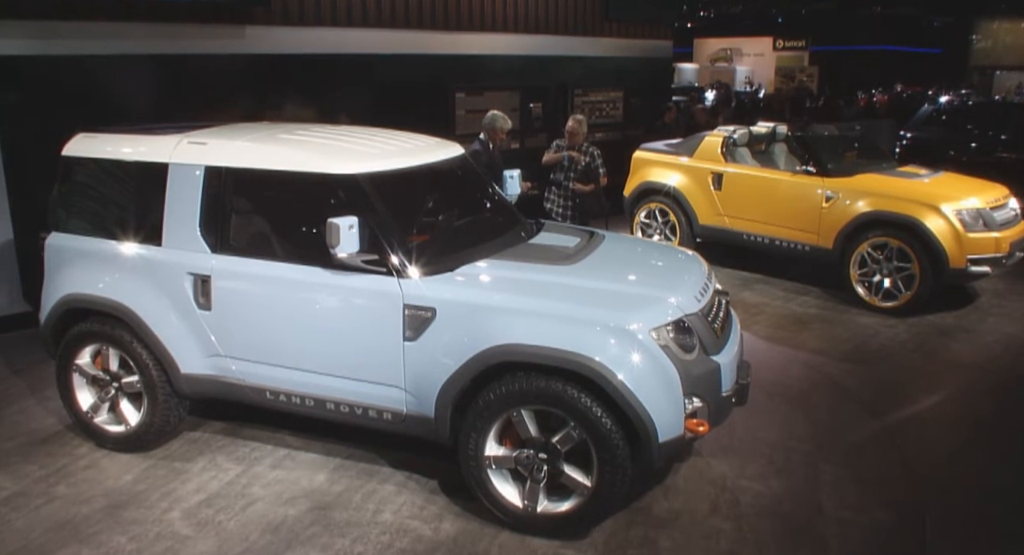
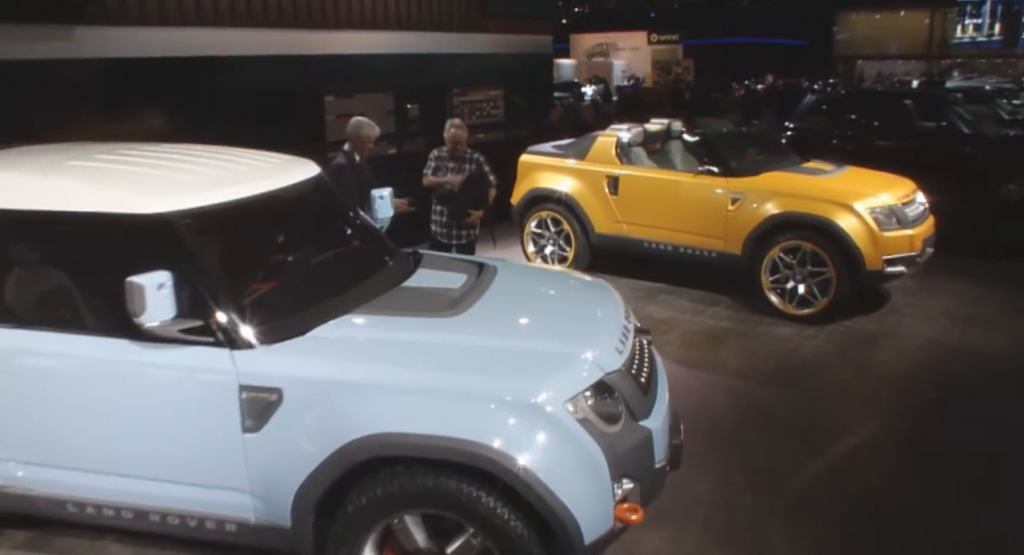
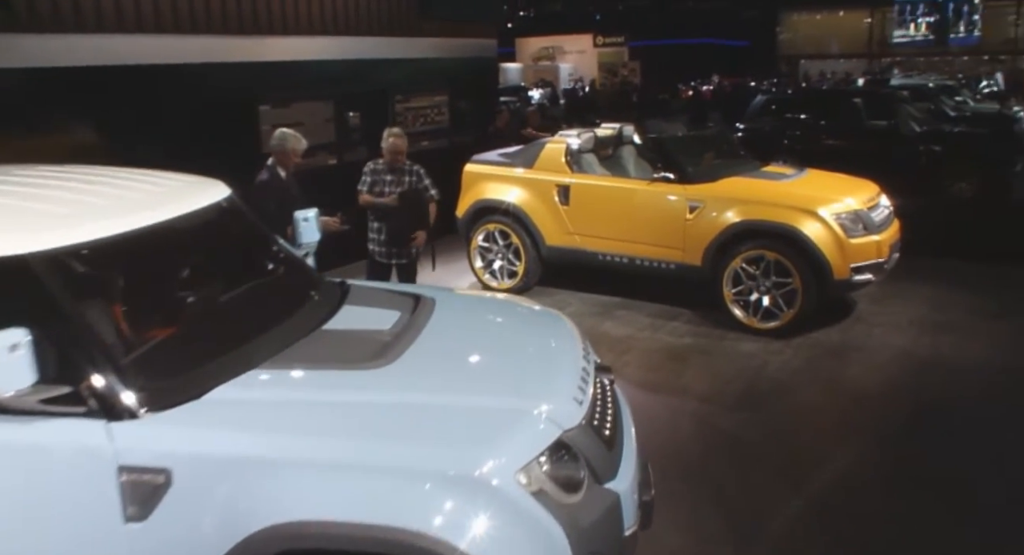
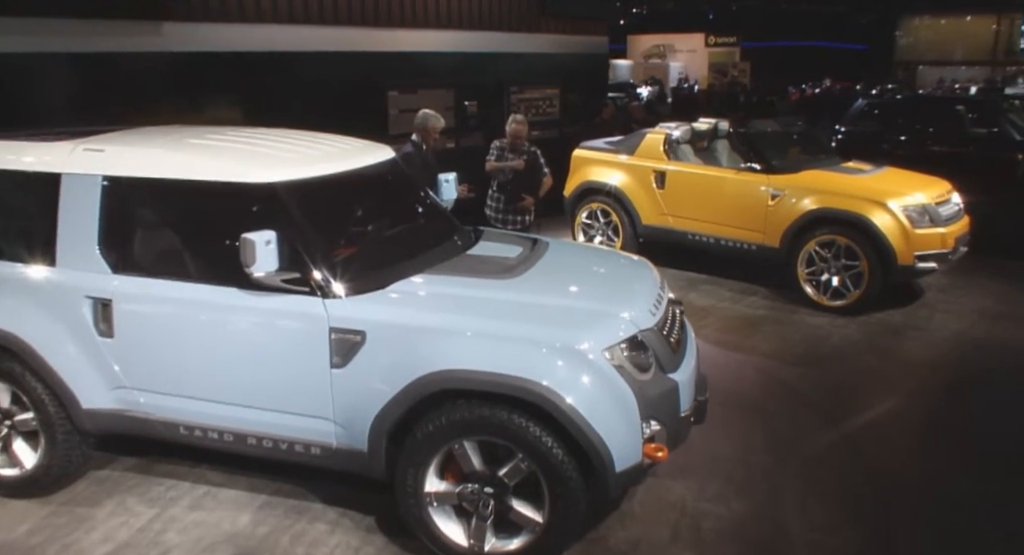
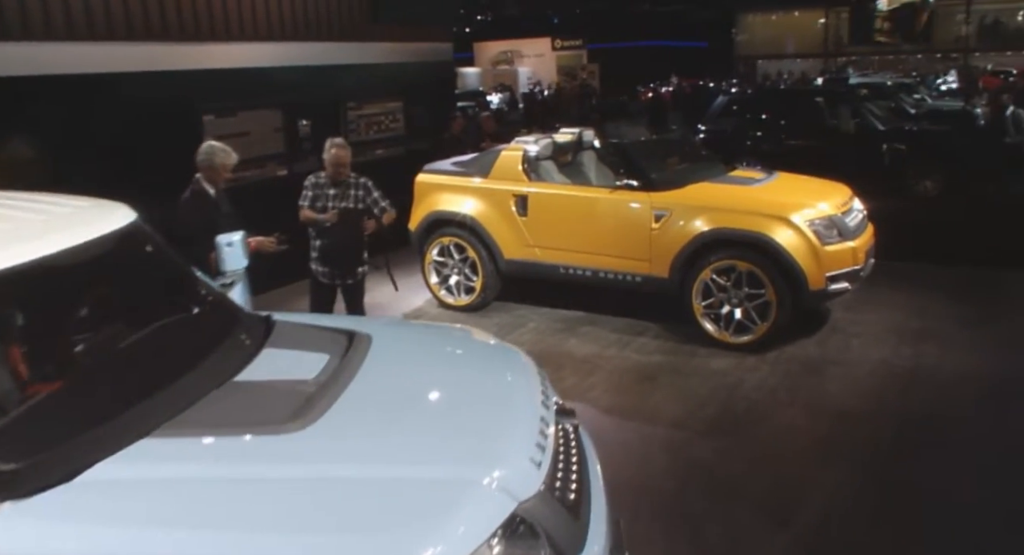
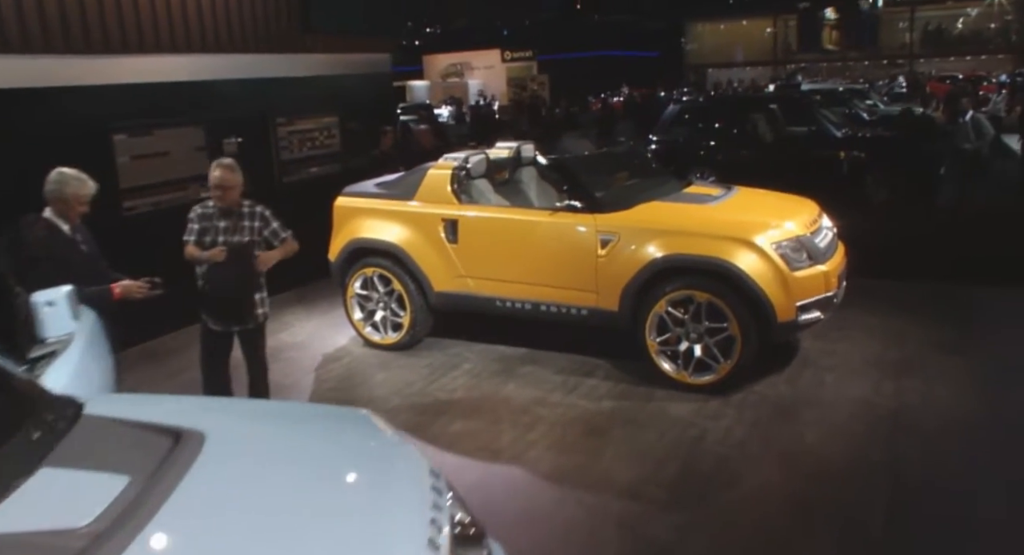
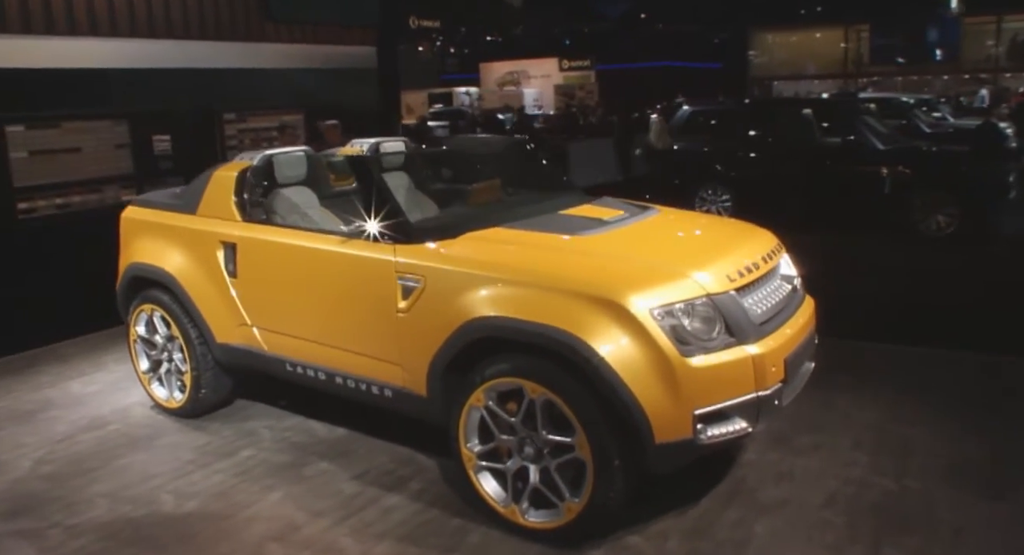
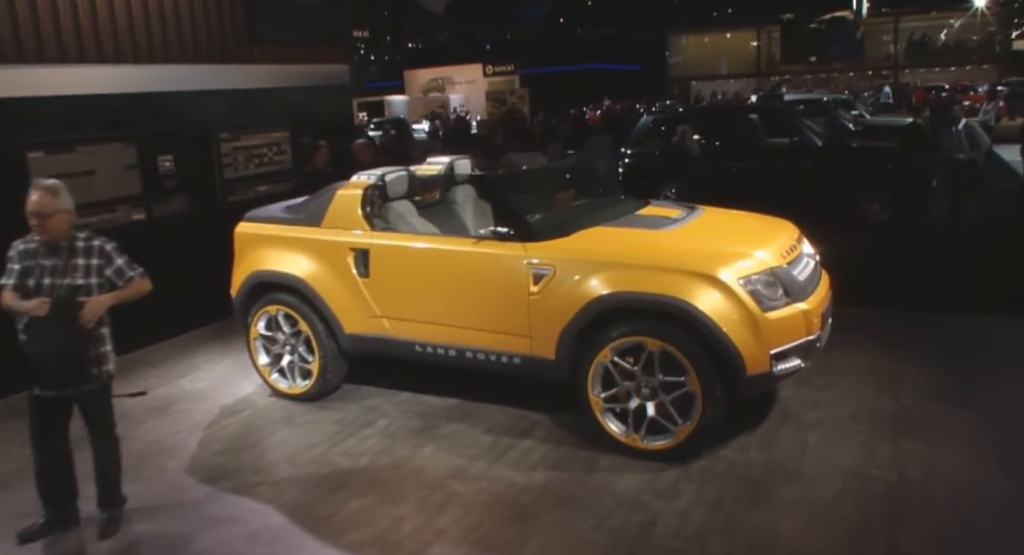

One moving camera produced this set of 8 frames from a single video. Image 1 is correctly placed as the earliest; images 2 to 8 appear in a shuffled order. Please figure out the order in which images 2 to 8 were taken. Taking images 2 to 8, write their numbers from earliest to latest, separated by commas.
4, 2, 3, 5, 6, 8, 7
